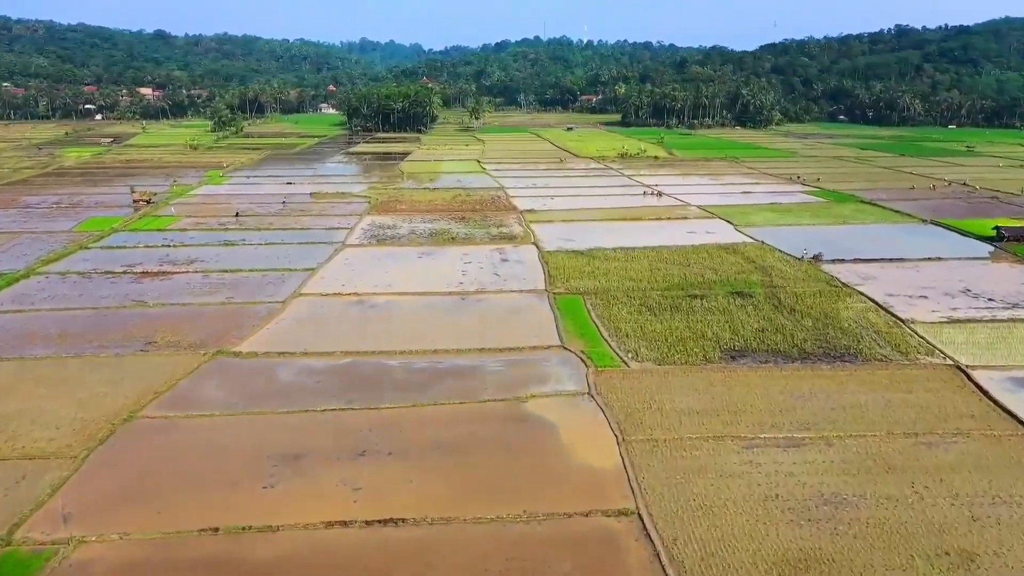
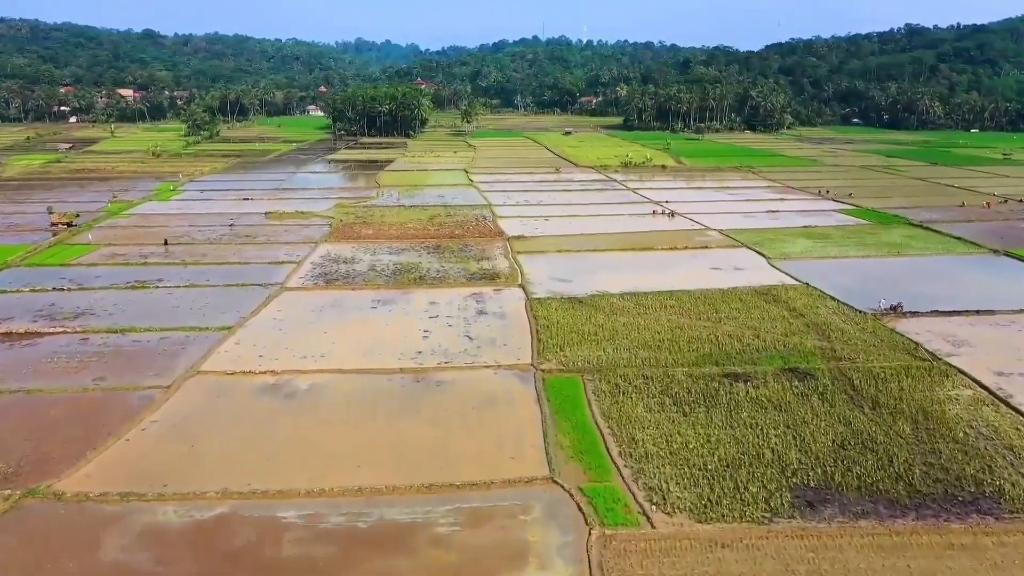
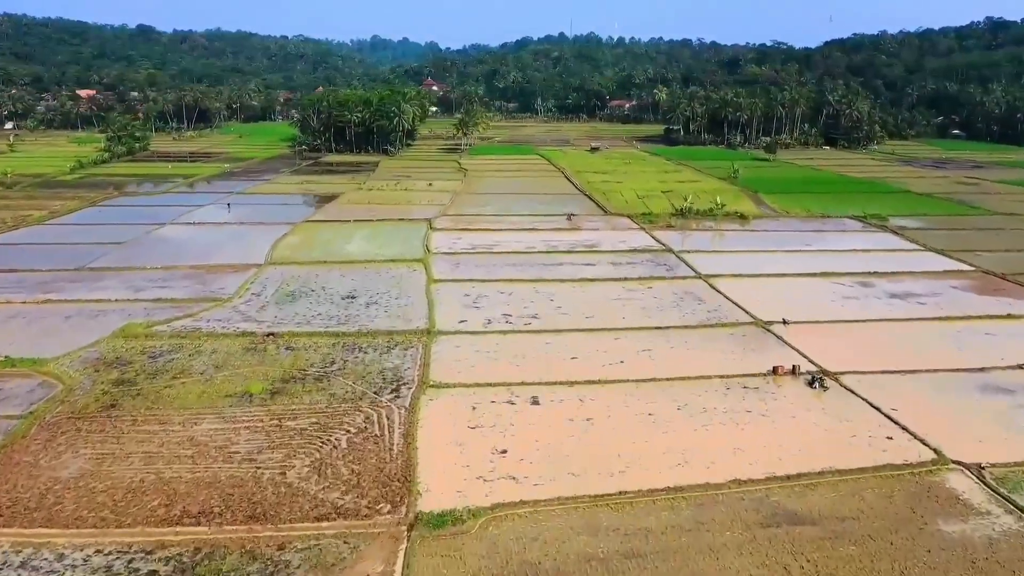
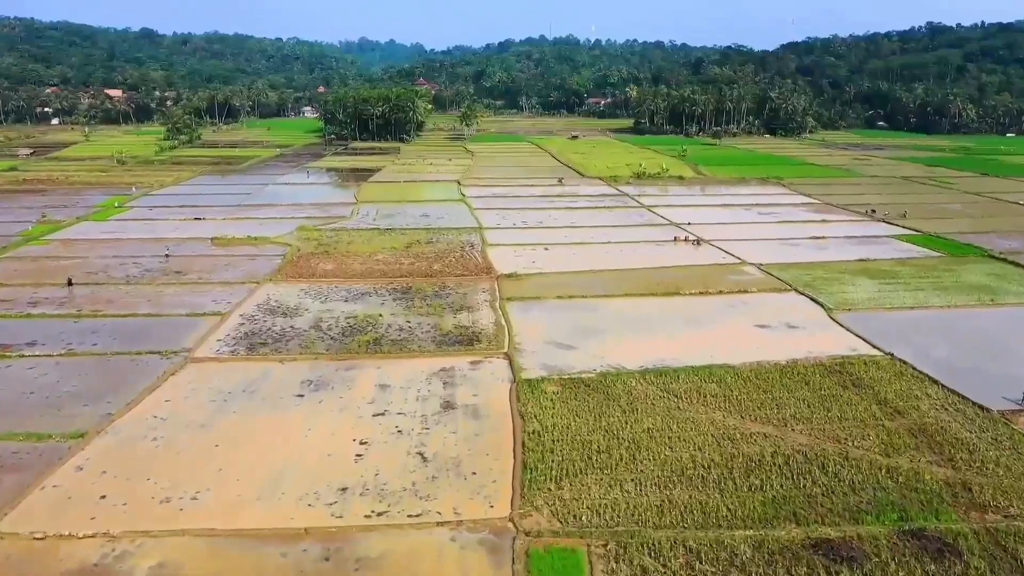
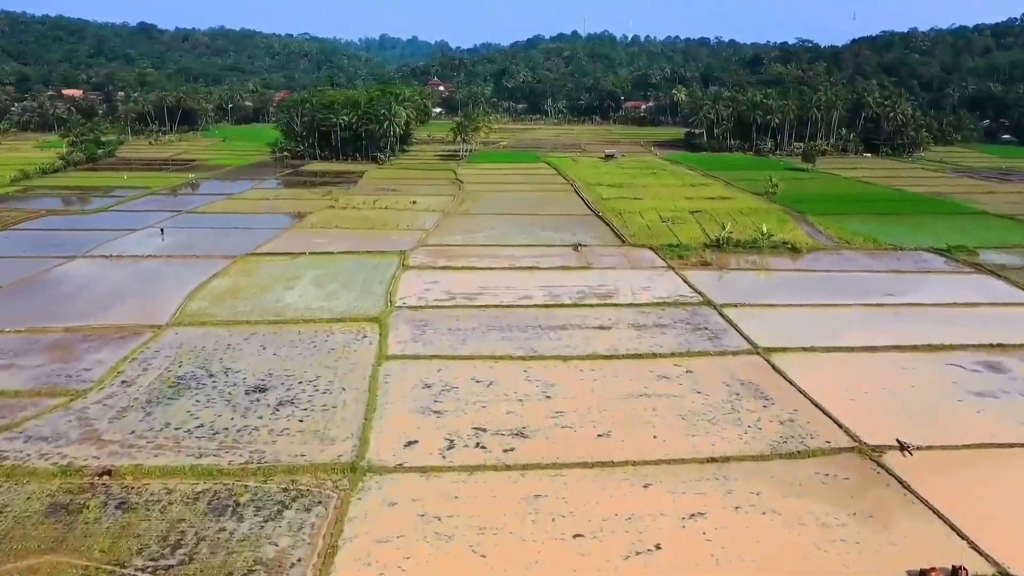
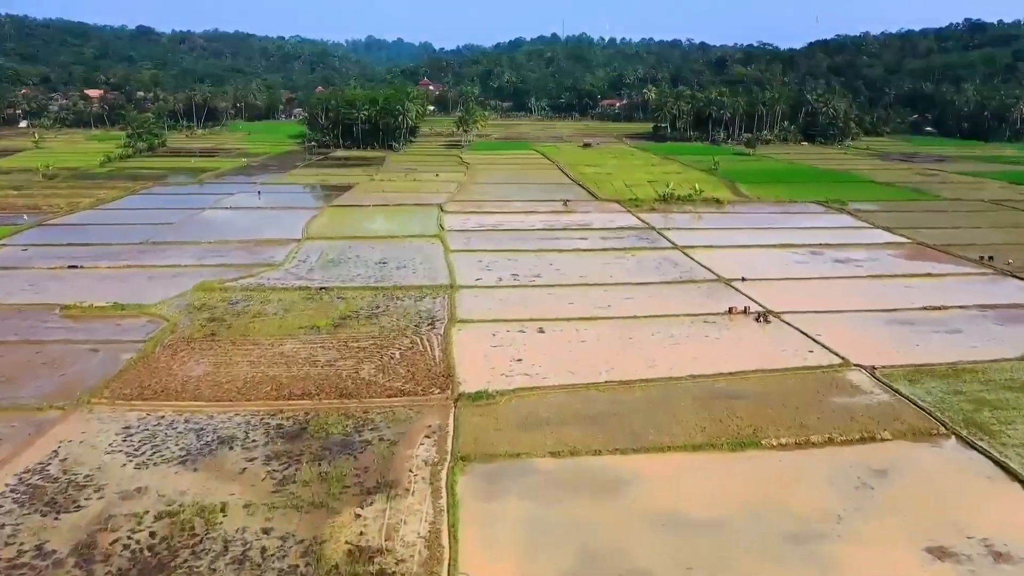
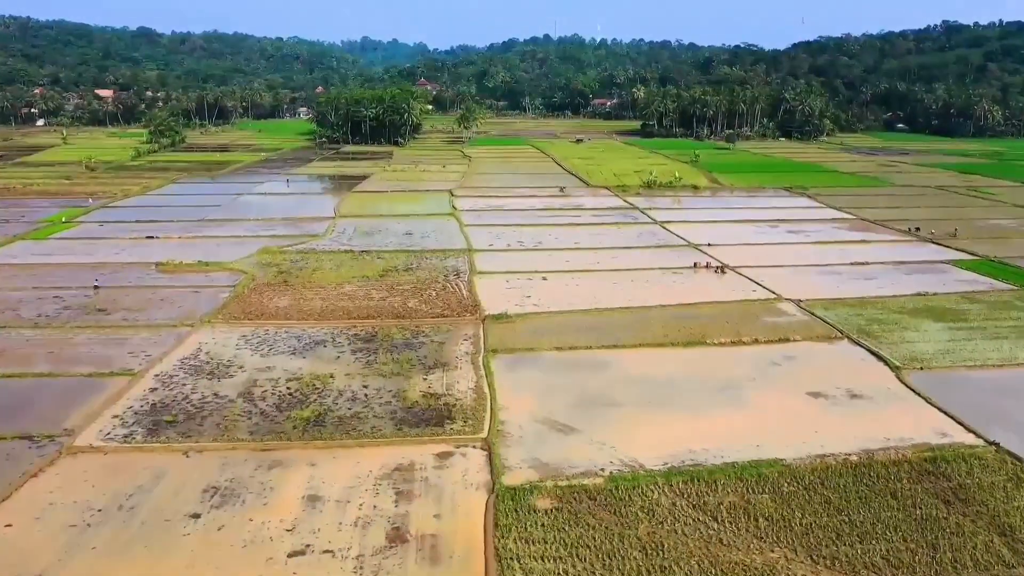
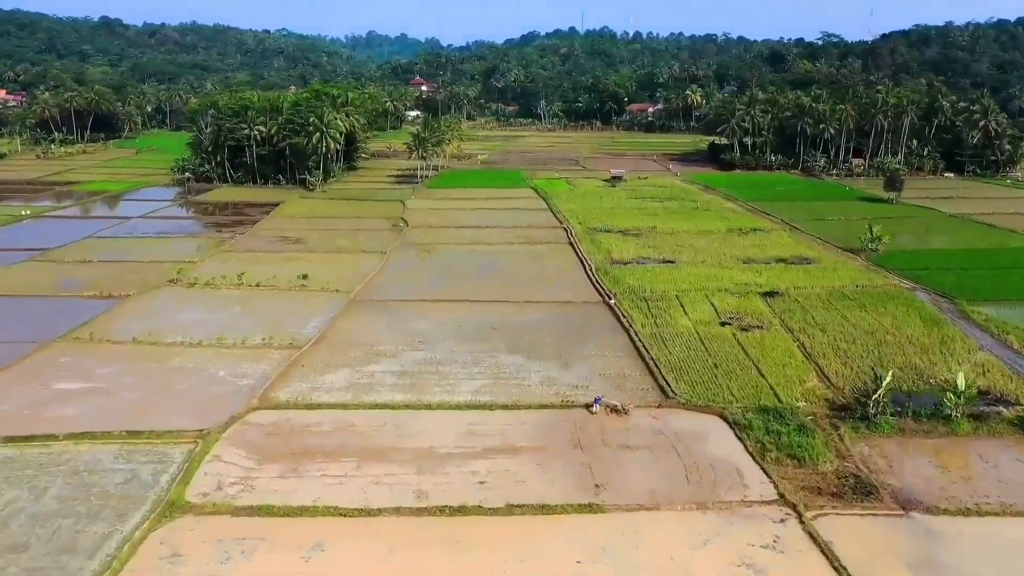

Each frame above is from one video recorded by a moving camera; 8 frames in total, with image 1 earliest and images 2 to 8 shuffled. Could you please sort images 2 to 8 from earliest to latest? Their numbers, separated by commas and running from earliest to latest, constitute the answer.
2, 4, 7, 6, 3, 5, 8
